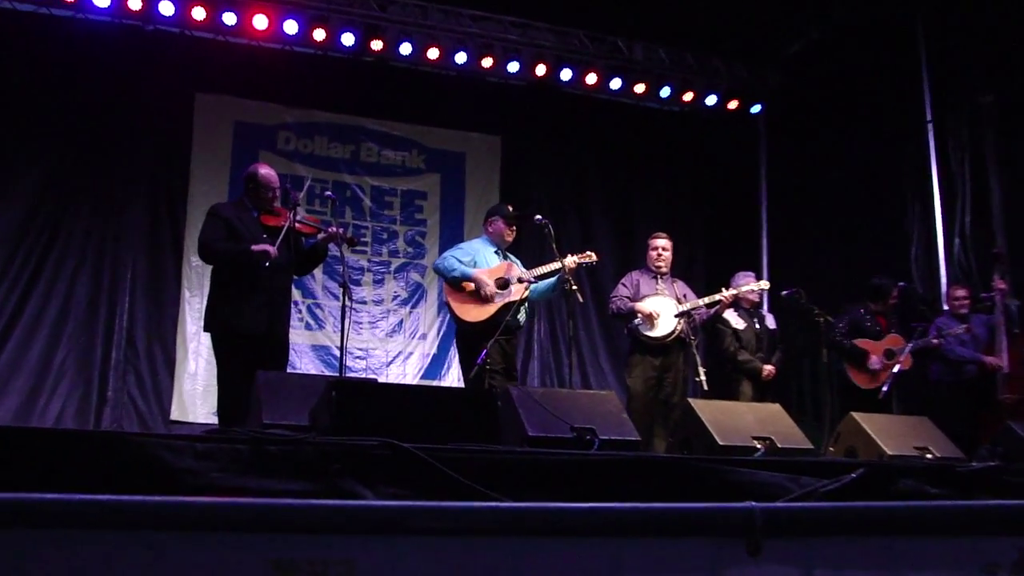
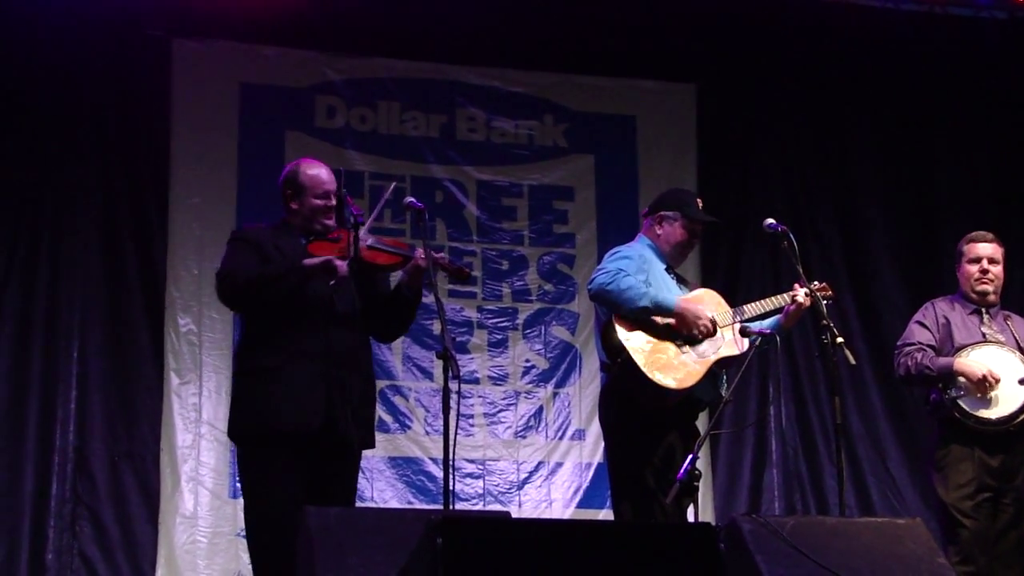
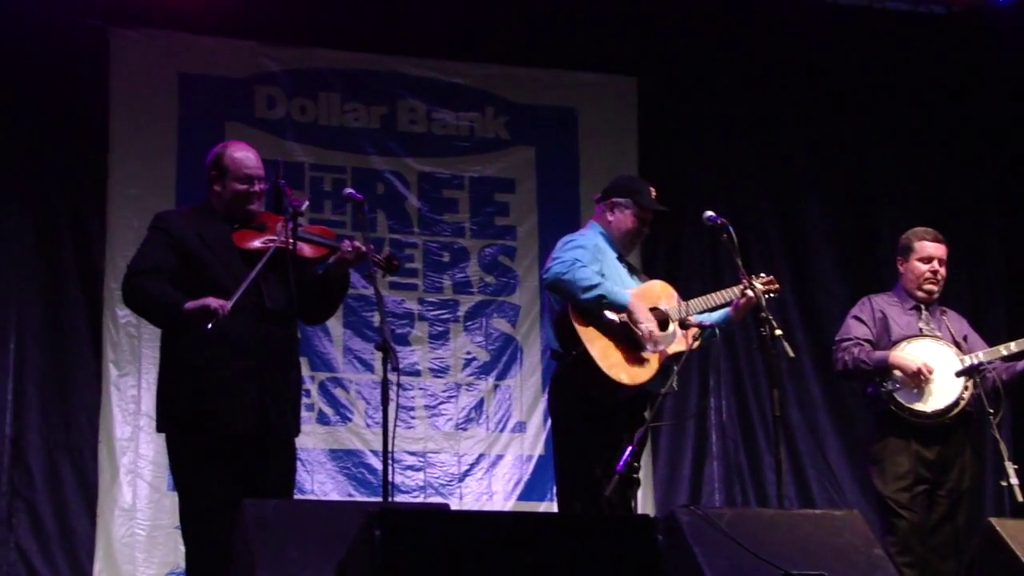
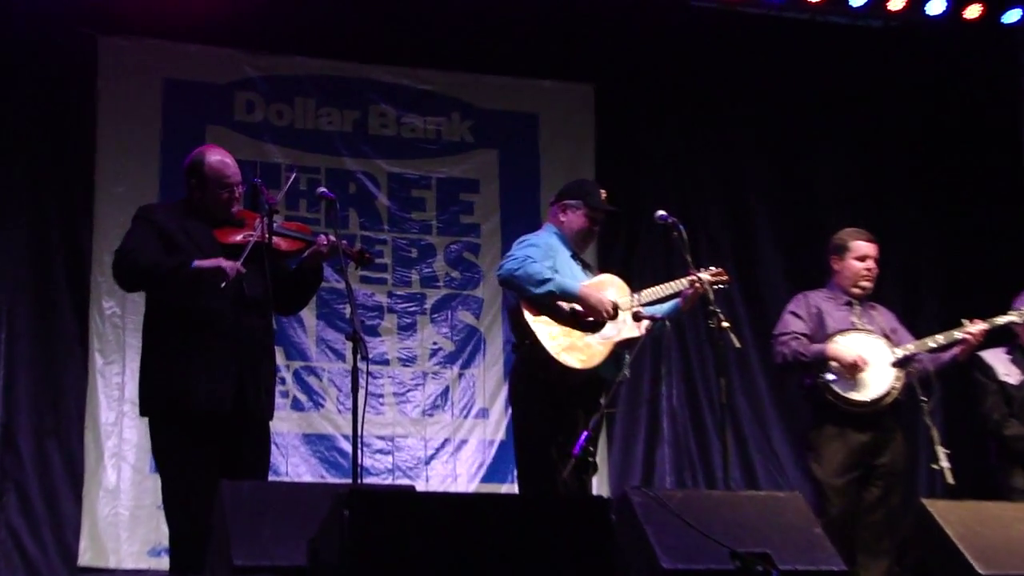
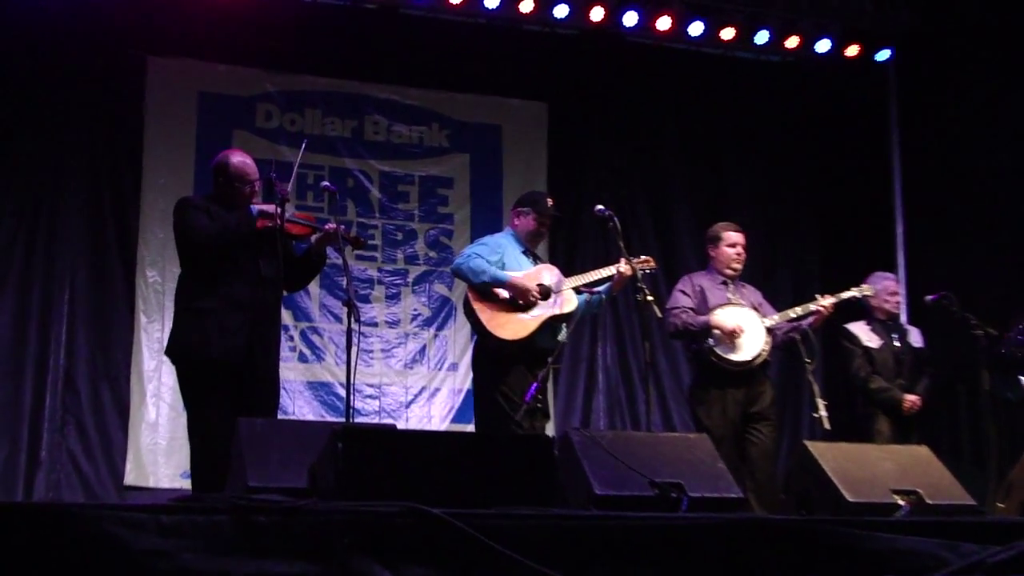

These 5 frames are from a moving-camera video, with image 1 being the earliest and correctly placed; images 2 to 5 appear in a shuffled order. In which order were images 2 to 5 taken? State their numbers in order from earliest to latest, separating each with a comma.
5, 4, 3, 2
